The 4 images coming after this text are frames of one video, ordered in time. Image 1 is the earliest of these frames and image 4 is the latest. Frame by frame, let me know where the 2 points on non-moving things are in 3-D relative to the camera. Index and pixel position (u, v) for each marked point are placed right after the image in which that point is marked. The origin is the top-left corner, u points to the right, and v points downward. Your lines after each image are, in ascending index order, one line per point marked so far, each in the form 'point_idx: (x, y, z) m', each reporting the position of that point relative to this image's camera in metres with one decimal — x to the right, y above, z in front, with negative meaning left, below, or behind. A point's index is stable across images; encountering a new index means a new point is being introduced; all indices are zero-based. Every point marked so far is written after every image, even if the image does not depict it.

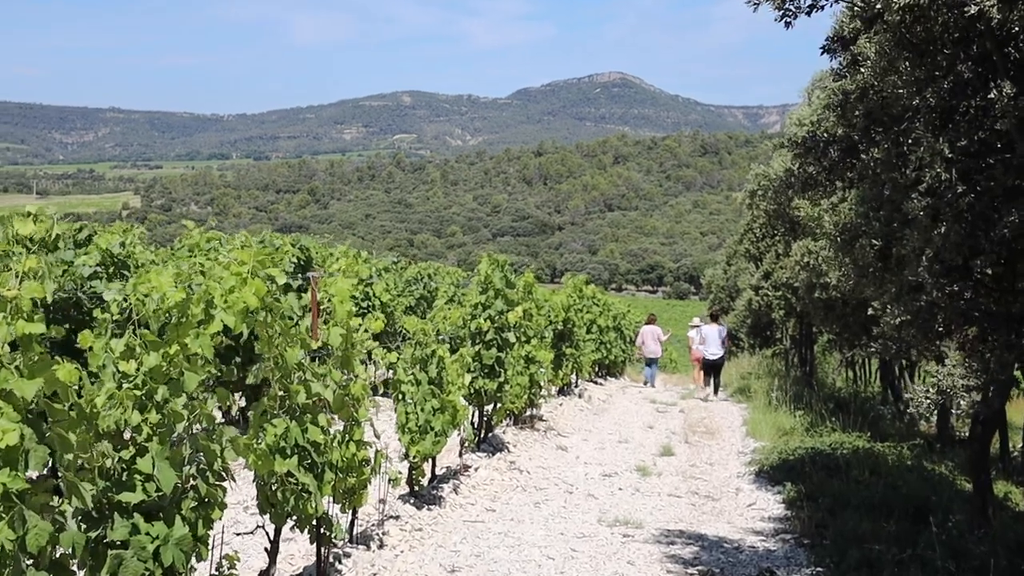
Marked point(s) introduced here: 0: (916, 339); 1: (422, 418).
0: (+2.6, -0.3, +5.5) m
1: (-0.7, -1.1, +7.1) m
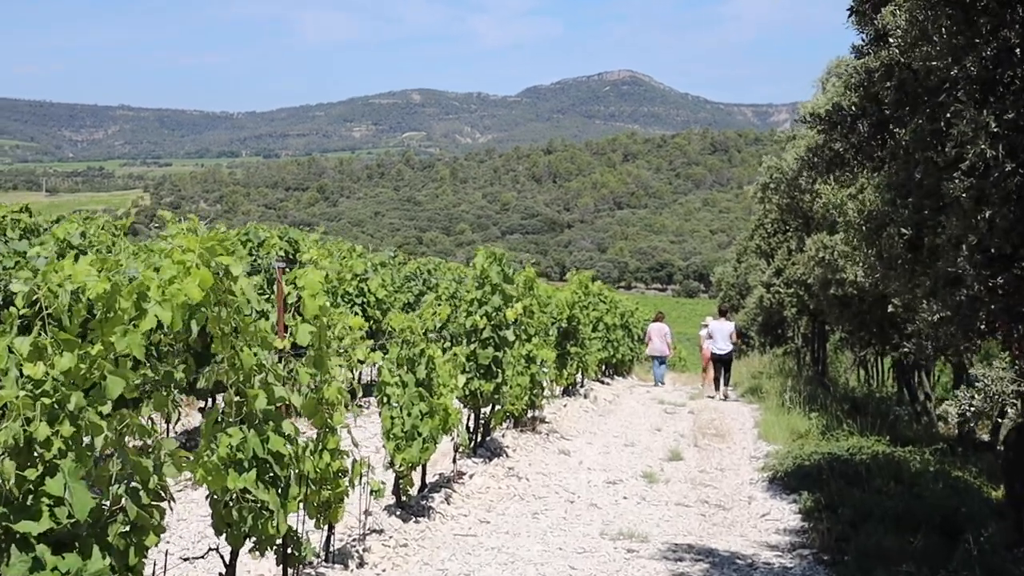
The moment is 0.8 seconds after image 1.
0: (+2.5, -0.3, +4.9) m
1: (-0.8, -1.0, +6.5) m
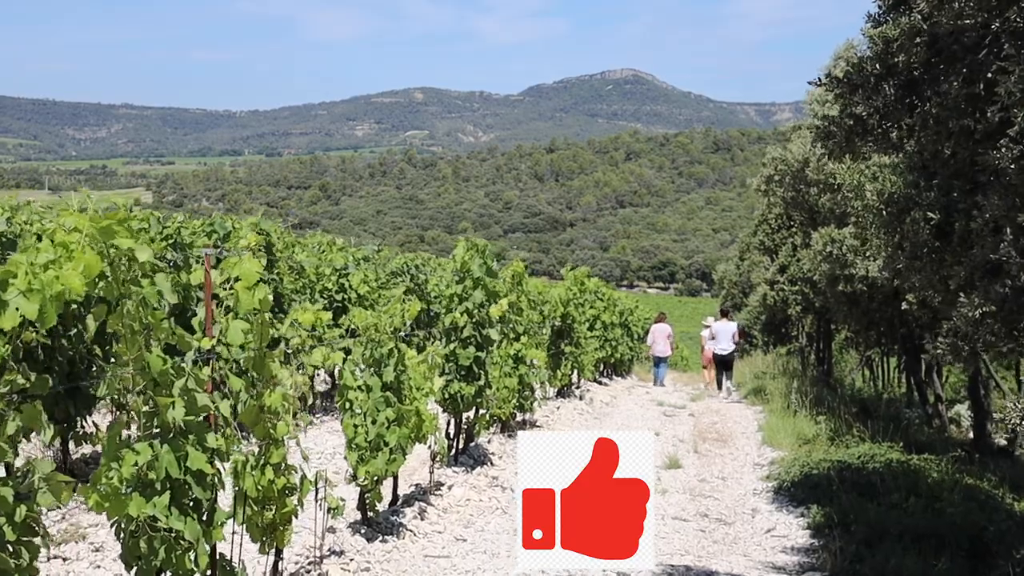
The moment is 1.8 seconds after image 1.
0: (+2.3, -0.2, +4.2) m
1: (-0.9, -1.0, +5.8) m
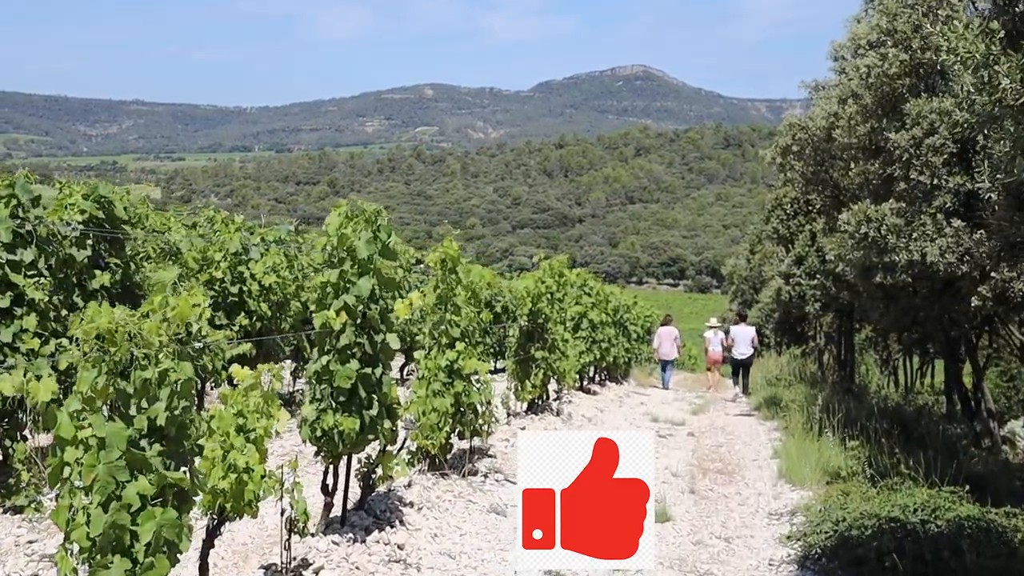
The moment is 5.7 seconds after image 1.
0: (+1.7, -0.2, +1.7) m
1: (-1.6, -0.9, +3.3) m
